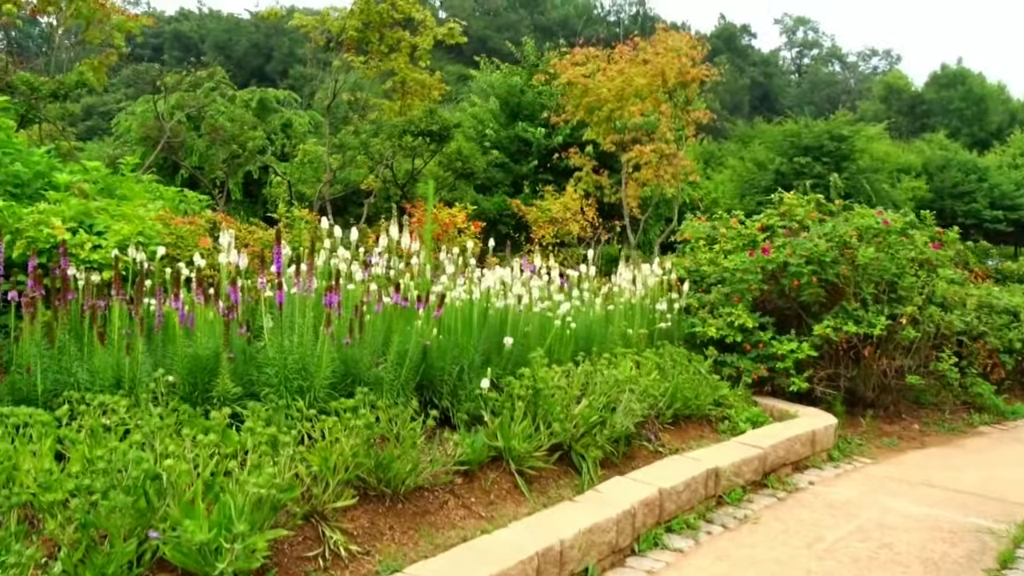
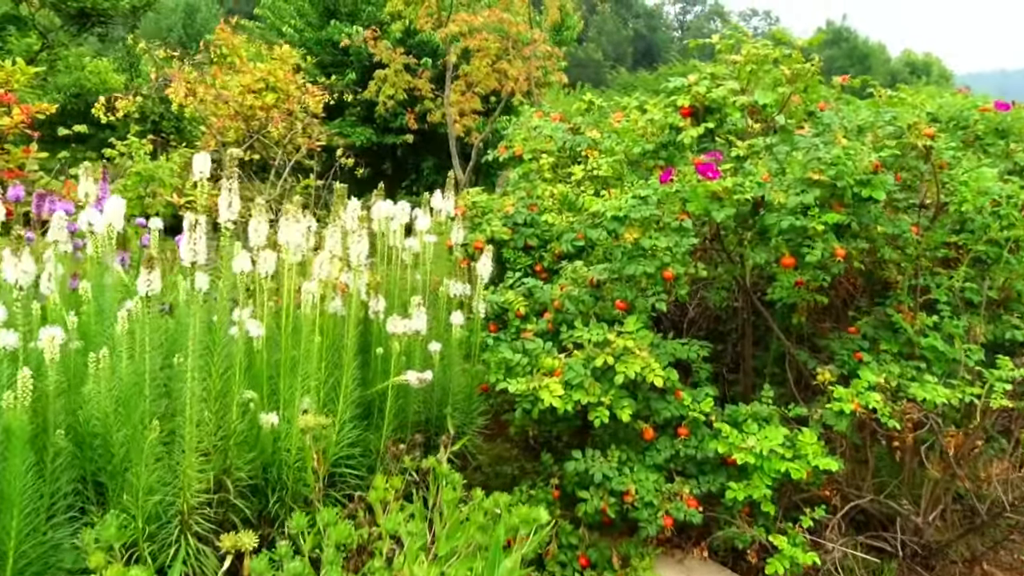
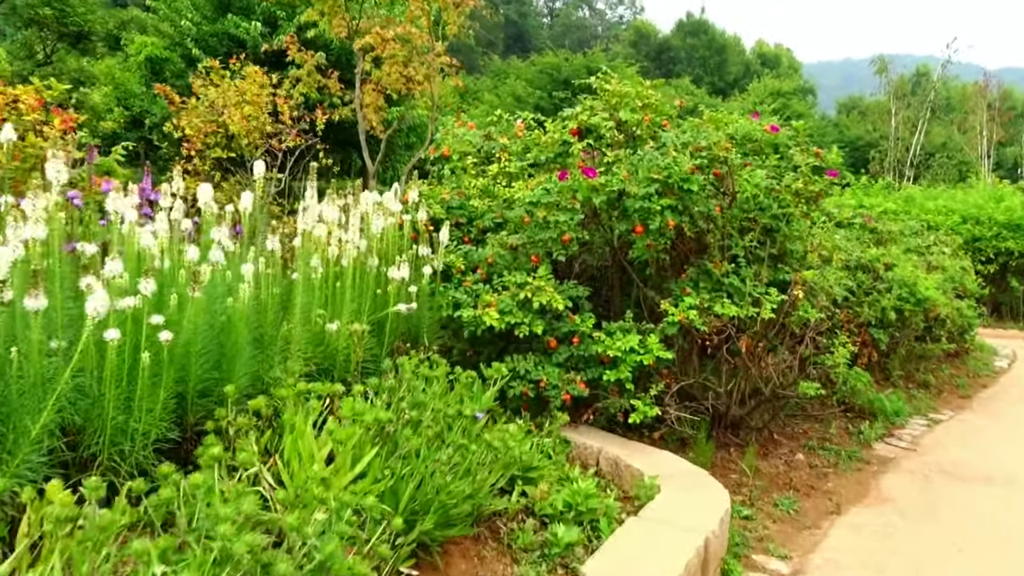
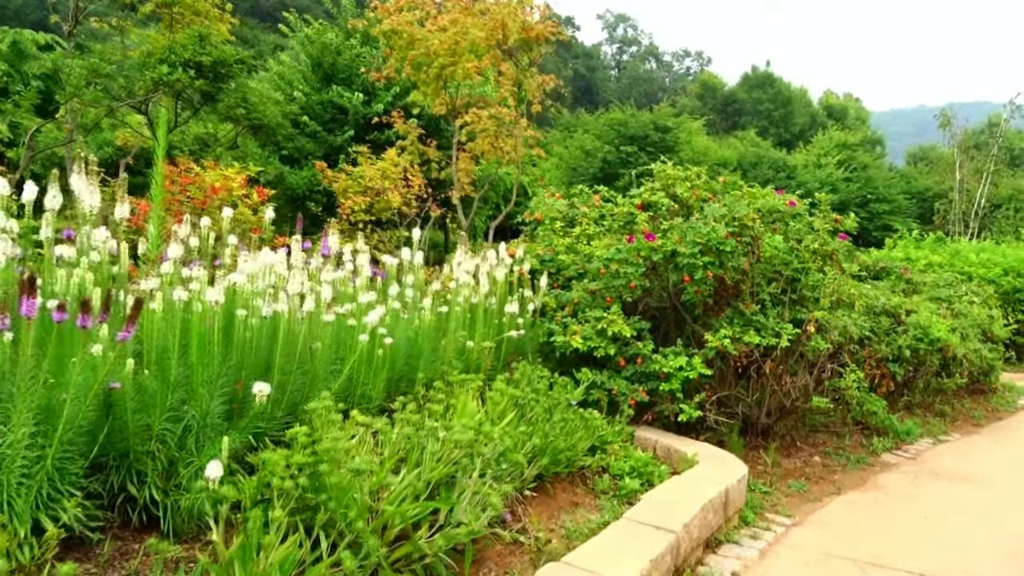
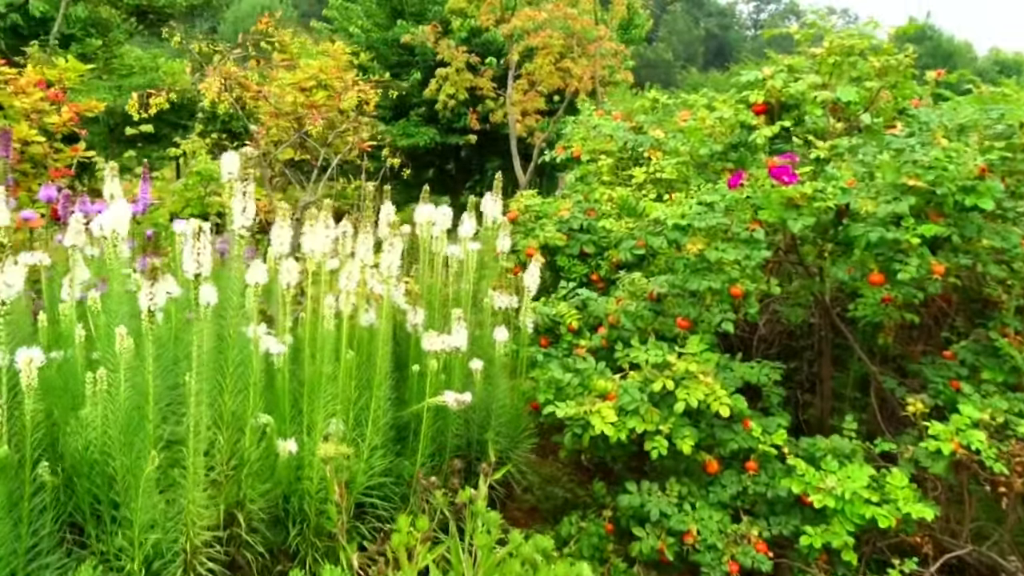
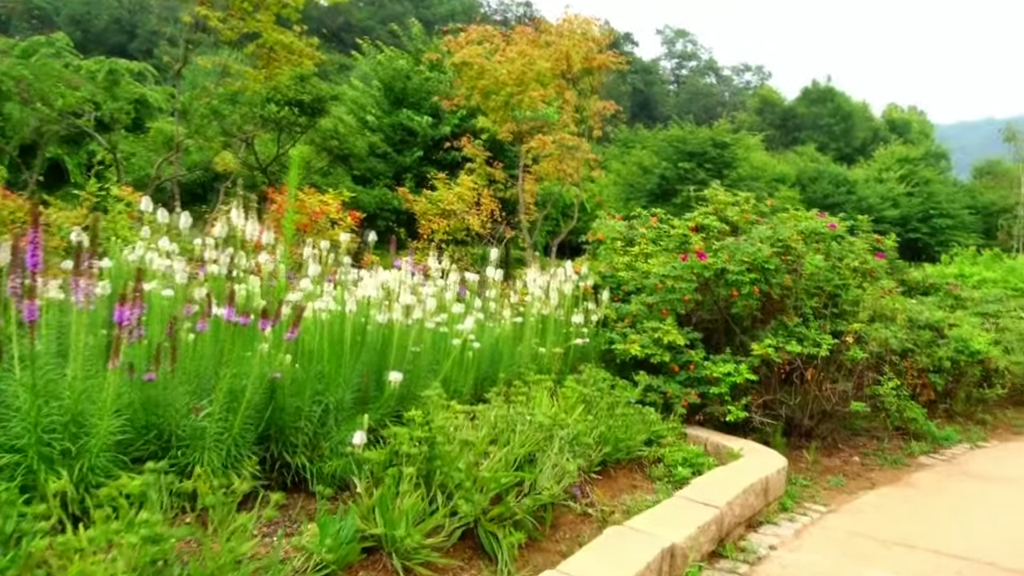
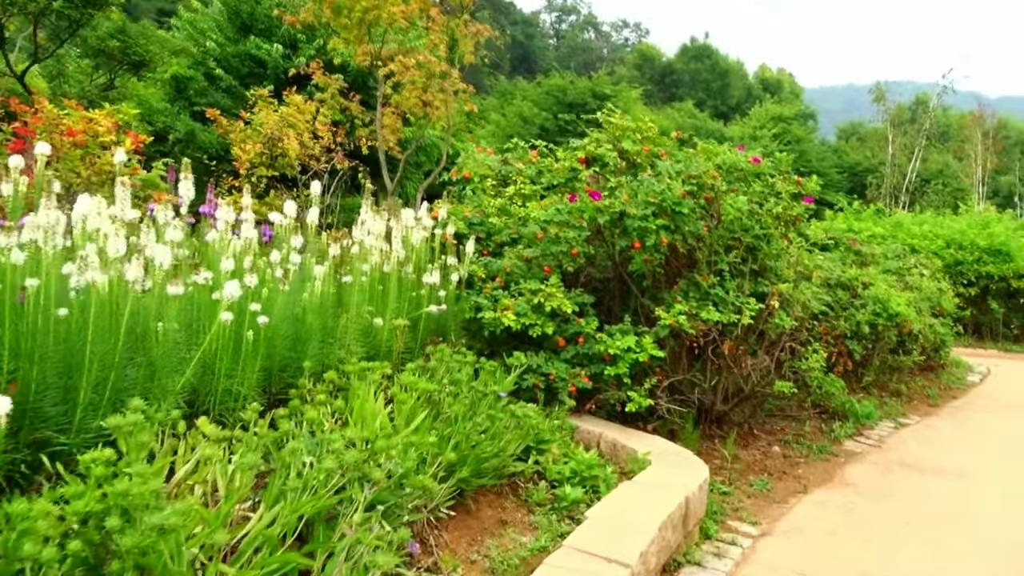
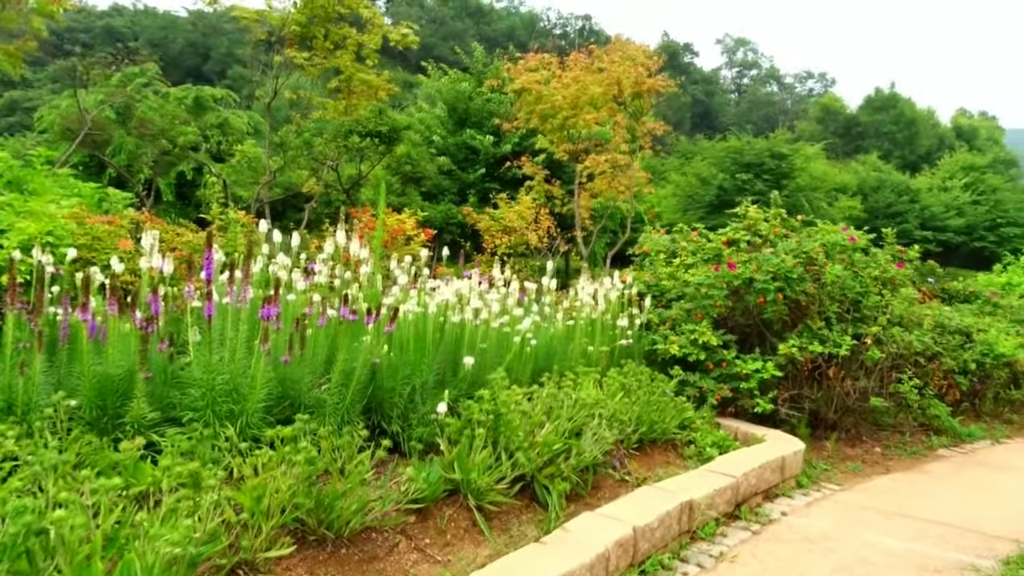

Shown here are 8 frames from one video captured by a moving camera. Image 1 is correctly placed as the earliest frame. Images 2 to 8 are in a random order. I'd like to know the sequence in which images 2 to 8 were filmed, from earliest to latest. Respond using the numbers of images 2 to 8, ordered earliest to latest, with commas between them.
8, 6, 4, 7, 3, 2, 5
